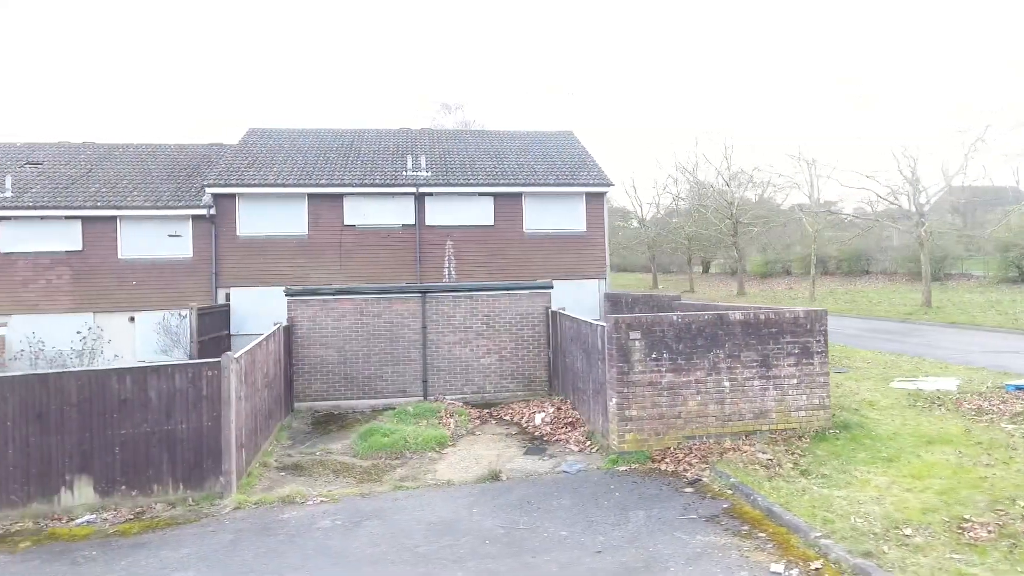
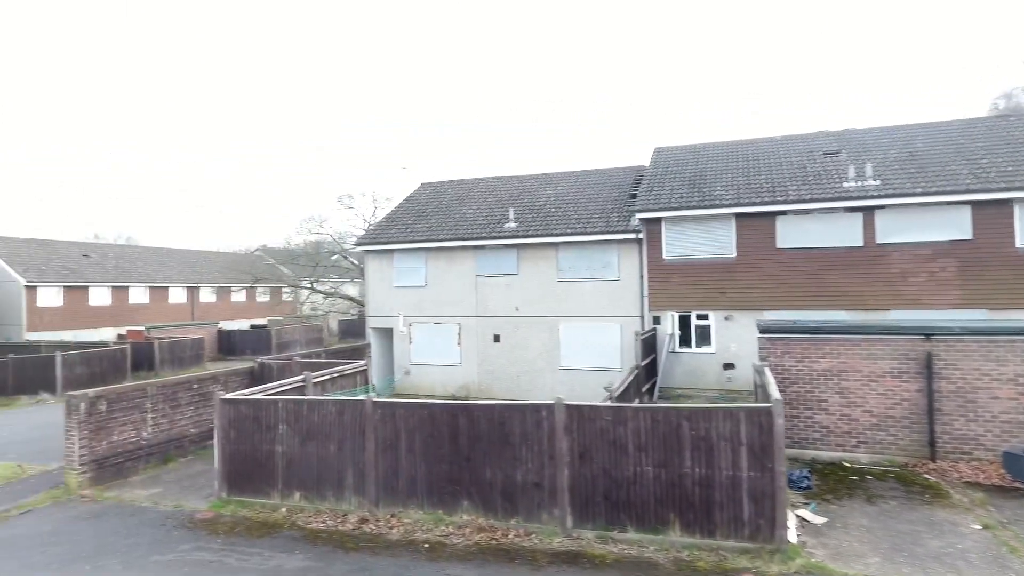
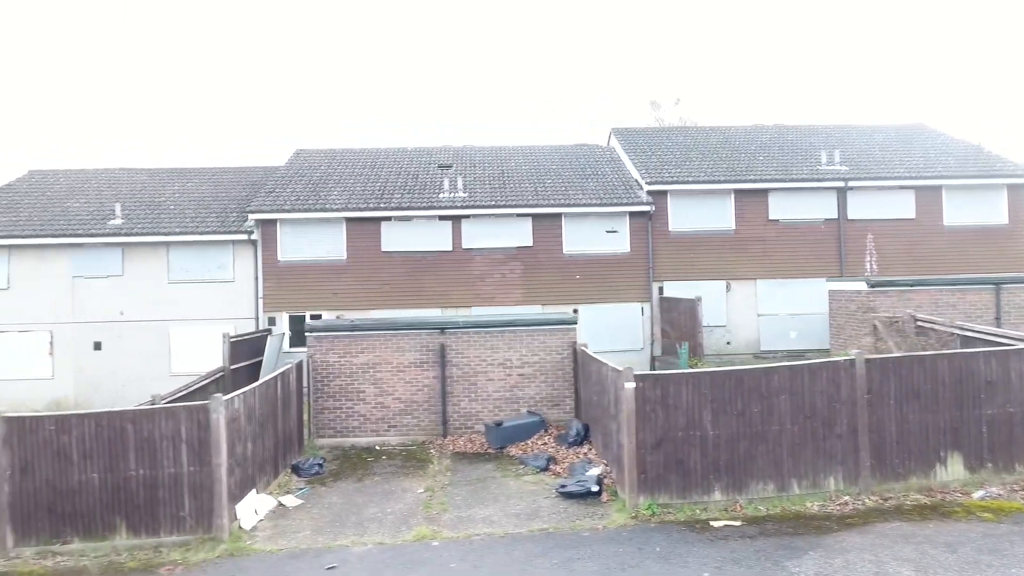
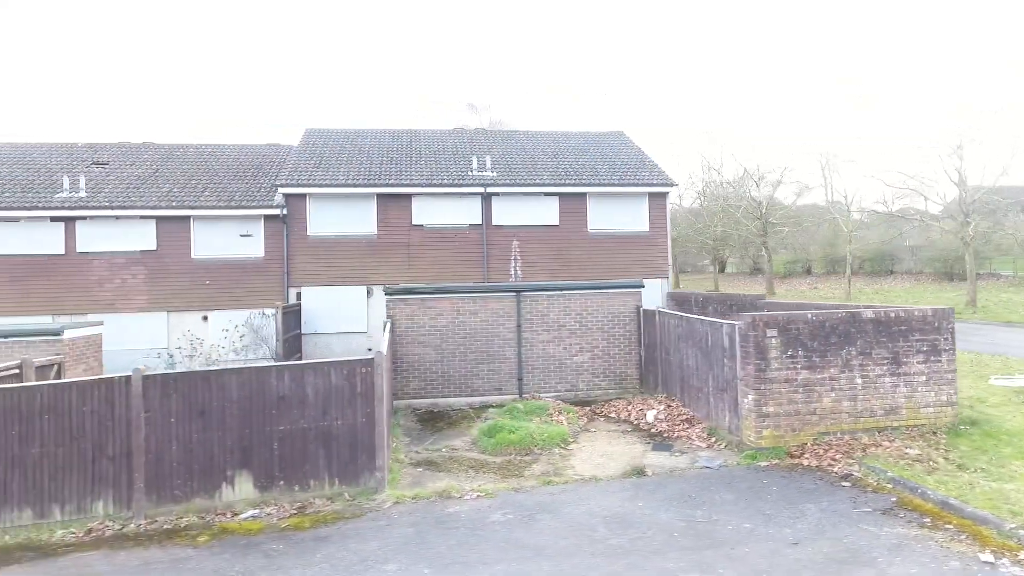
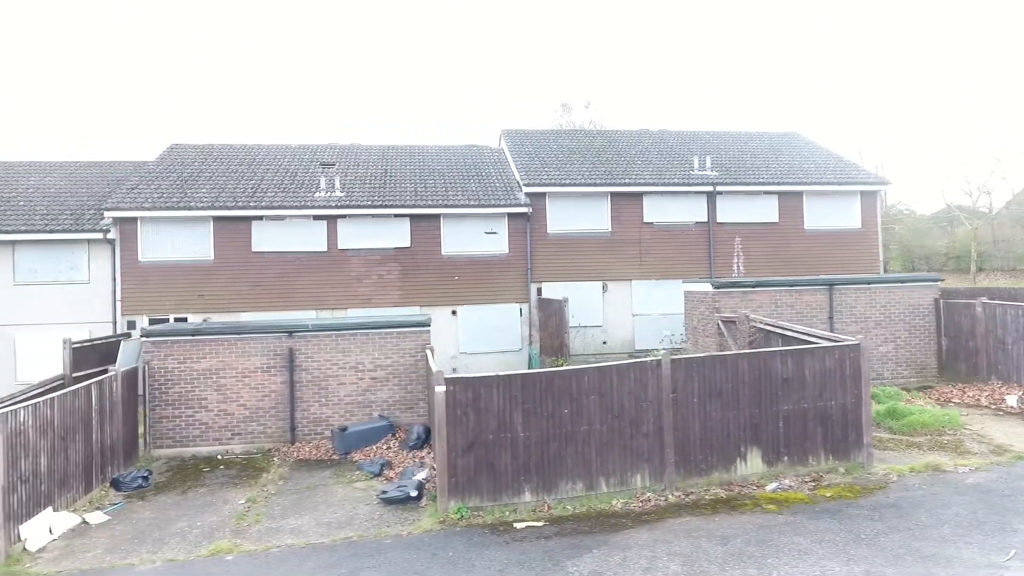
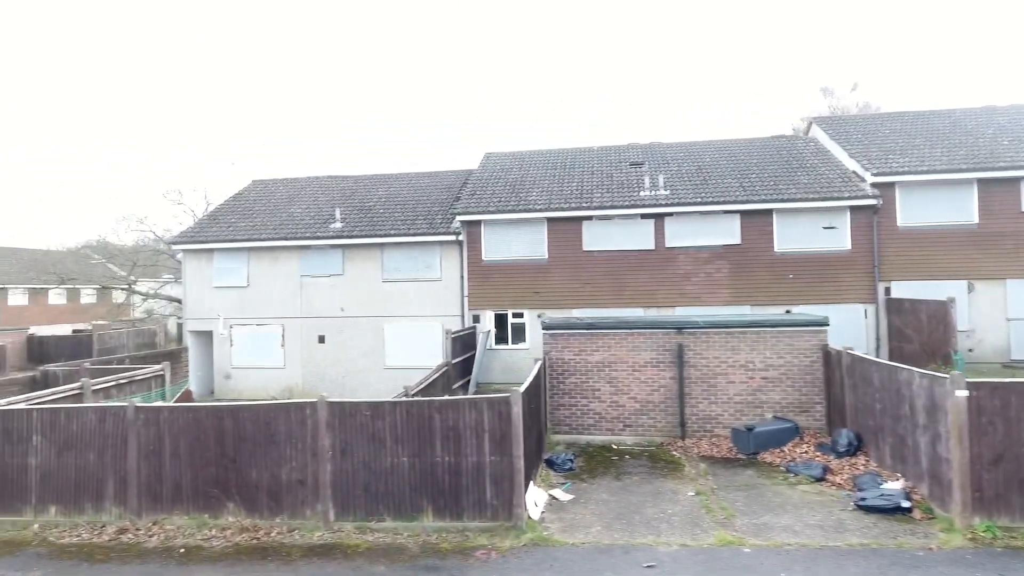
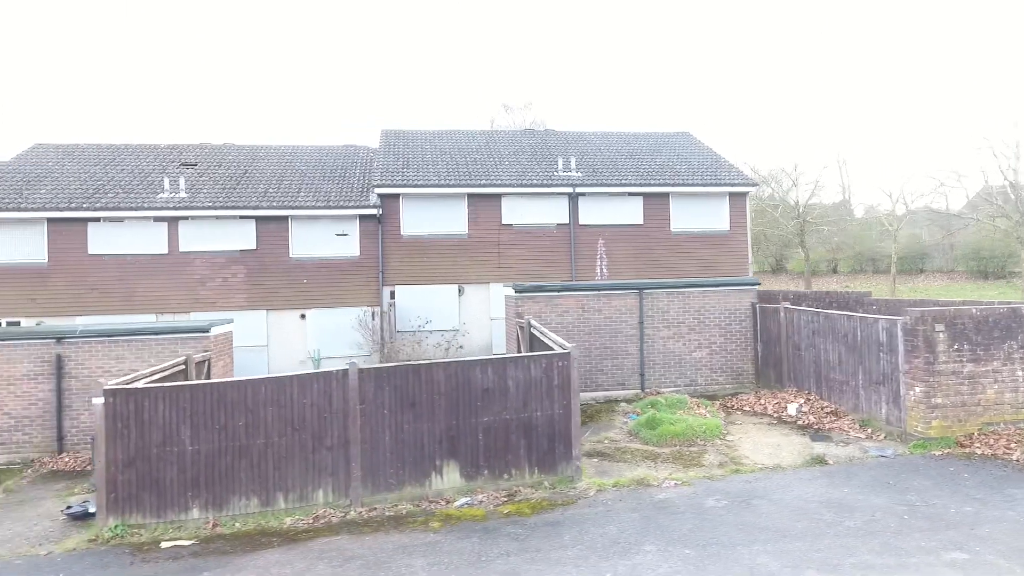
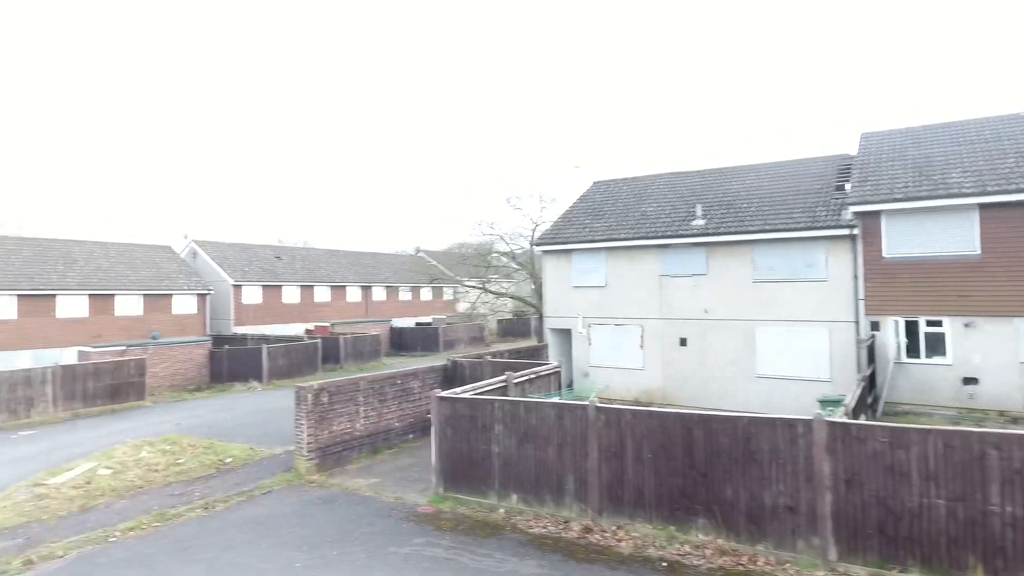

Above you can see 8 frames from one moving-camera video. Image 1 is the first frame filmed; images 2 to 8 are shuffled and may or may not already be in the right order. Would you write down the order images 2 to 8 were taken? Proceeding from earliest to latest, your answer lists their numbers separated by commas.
4, 7, 5, 3, 6, 2, 8
